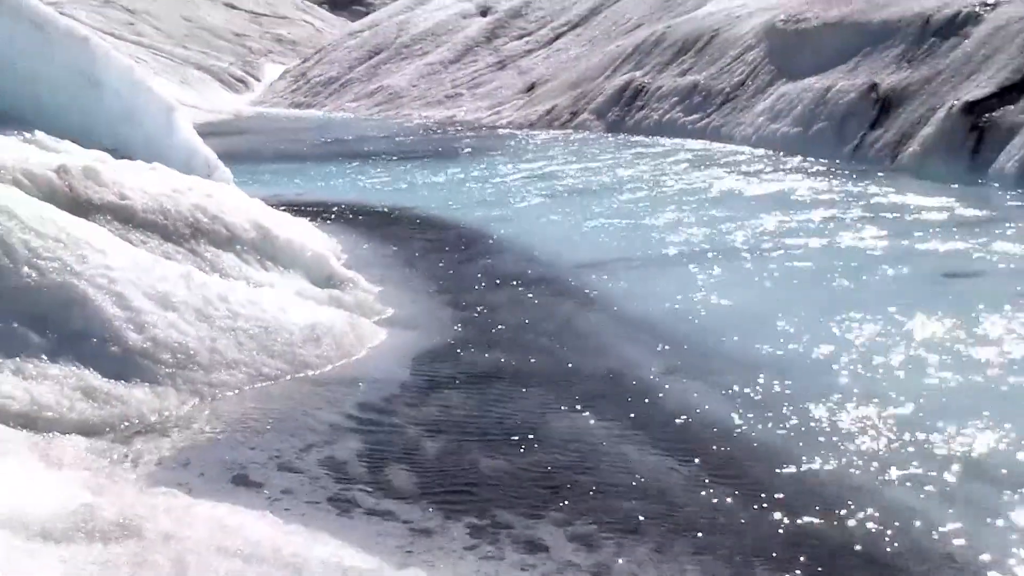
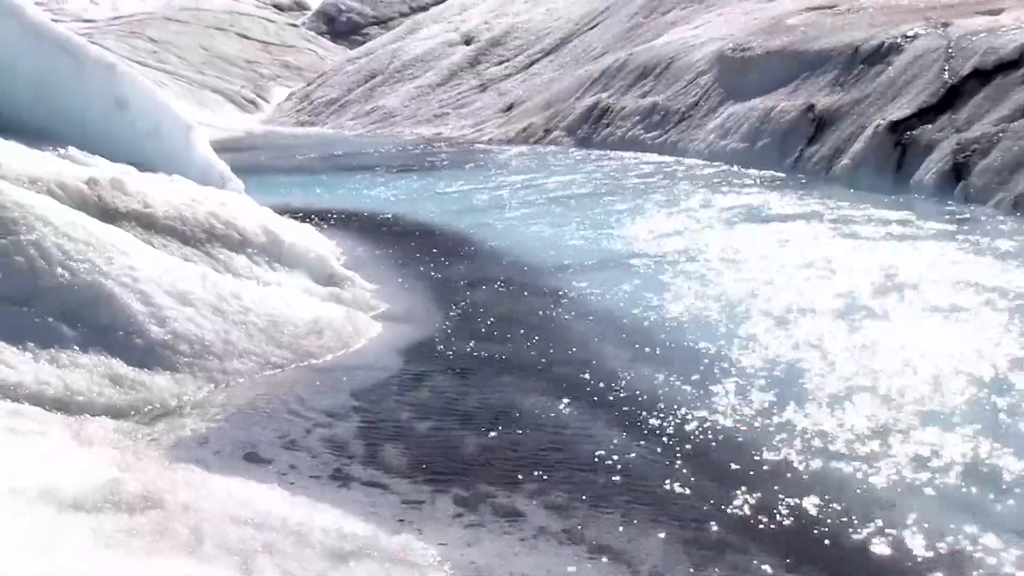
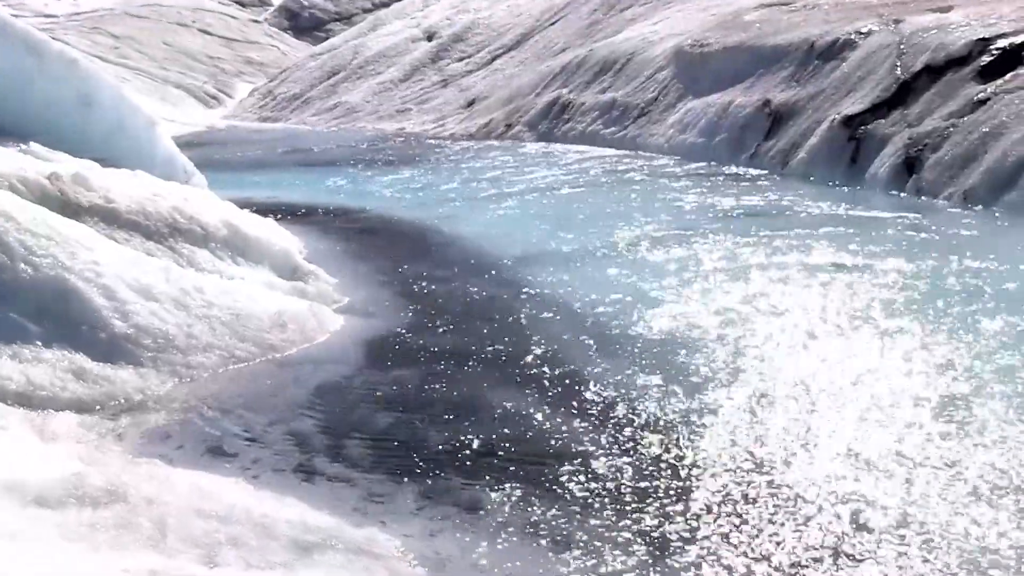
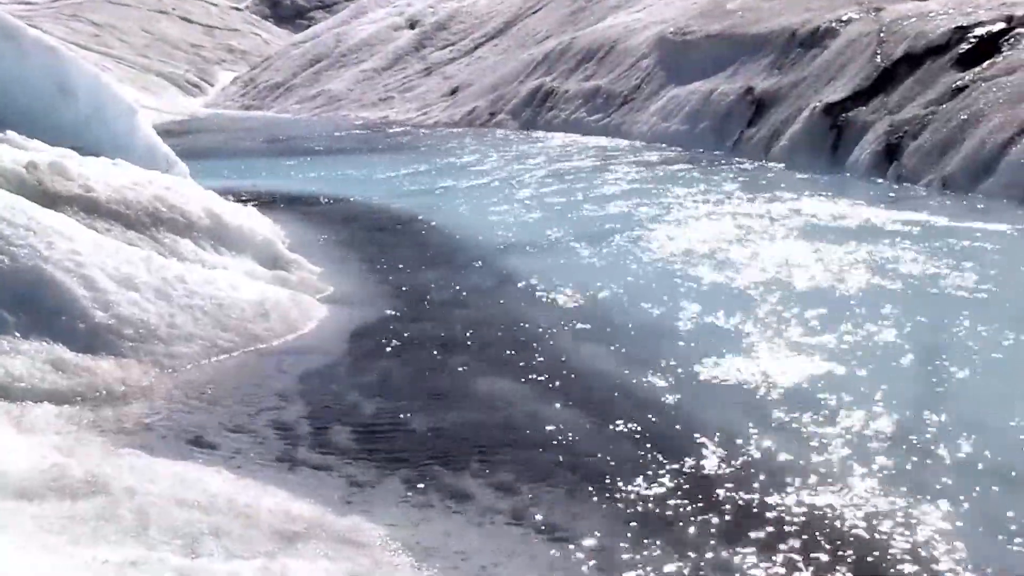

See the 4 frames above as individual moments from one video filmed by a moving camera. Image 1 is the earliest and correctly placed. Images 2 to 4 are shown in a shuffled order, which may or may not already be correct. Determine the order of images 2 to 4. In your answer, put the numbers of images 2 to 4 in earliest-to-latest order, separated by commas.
2, 3, 4
